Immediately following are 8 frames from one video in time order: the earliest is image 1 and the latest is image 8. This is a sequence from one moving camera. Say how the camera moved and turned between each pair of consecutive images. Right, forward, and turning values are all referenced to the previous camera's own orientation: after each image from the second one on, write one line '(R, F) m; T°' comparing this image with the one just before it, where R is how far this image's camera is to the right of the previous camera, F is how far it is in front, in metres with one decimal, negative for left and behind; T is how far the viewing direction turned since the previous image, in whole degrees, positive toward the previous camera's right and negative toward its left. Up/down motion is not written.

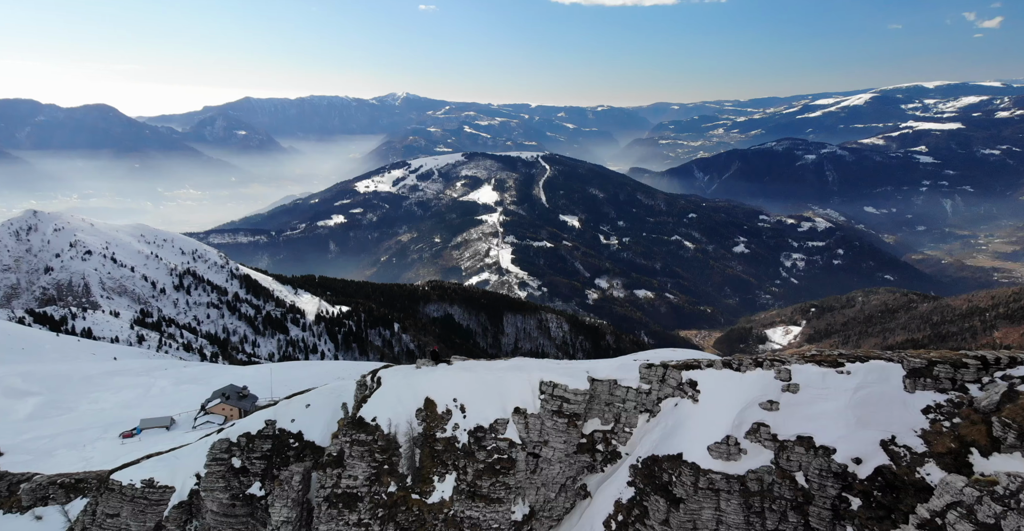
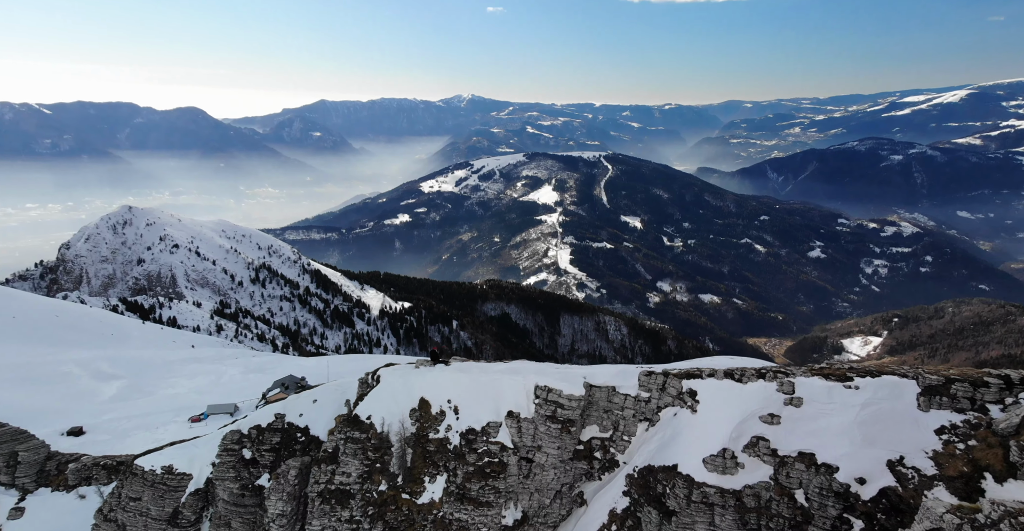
(+3.8, +0.3) m; -5°
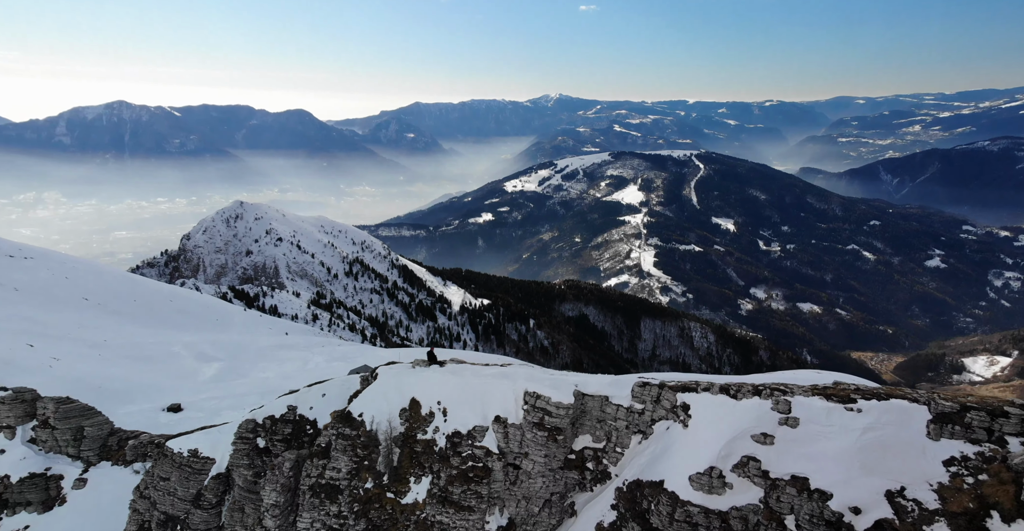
(+5.4, +0.5) m; -7°
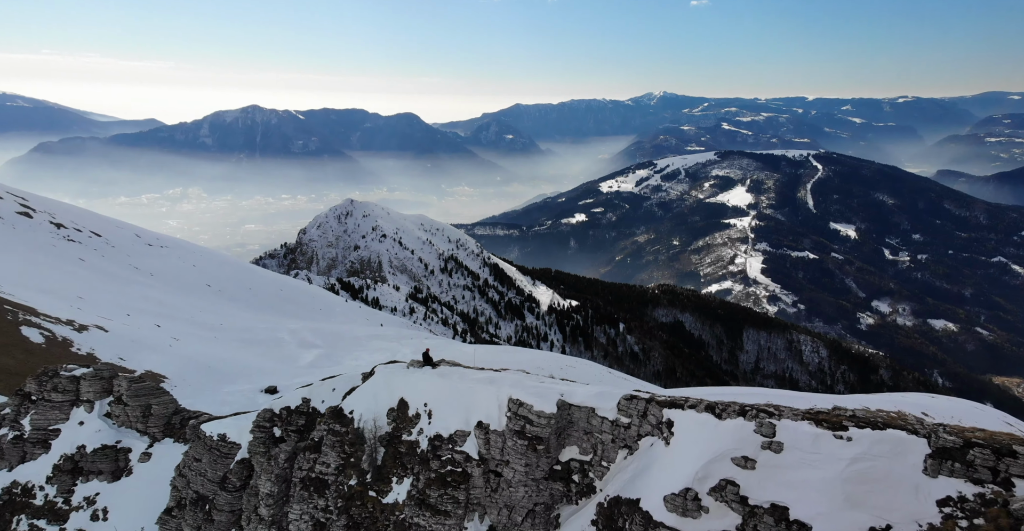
(+6.4, +0.7) m; -8°
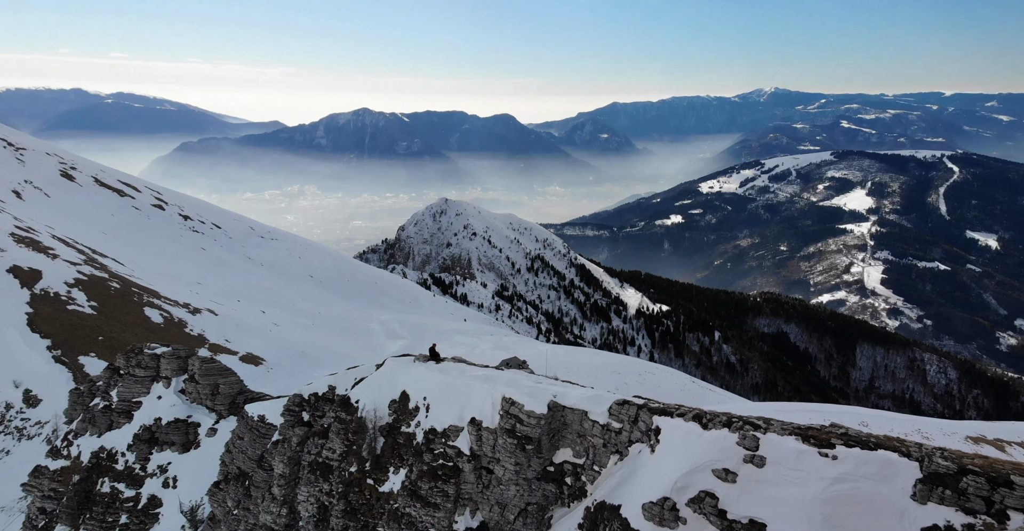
(+5.8, +0.2) m; -8°
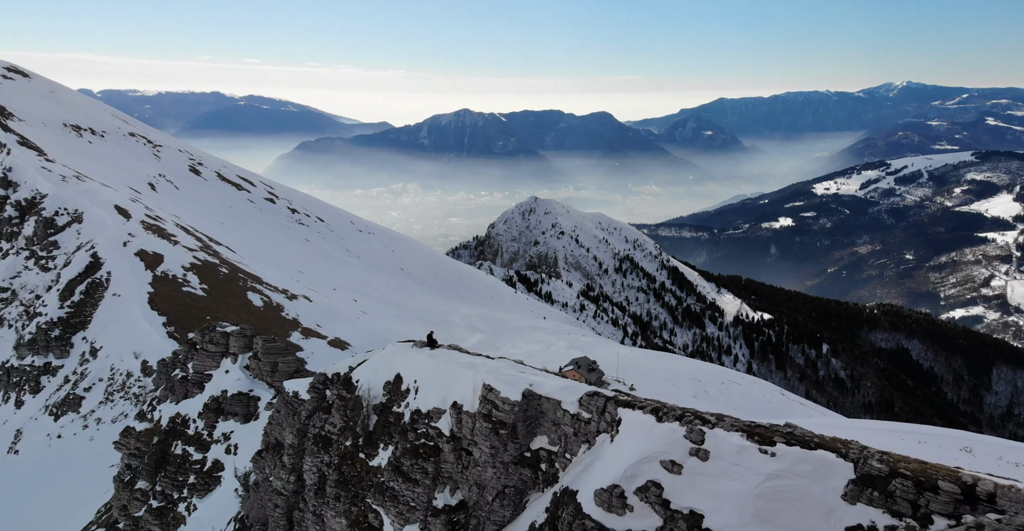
(+7.1, -0.8) m; -9°
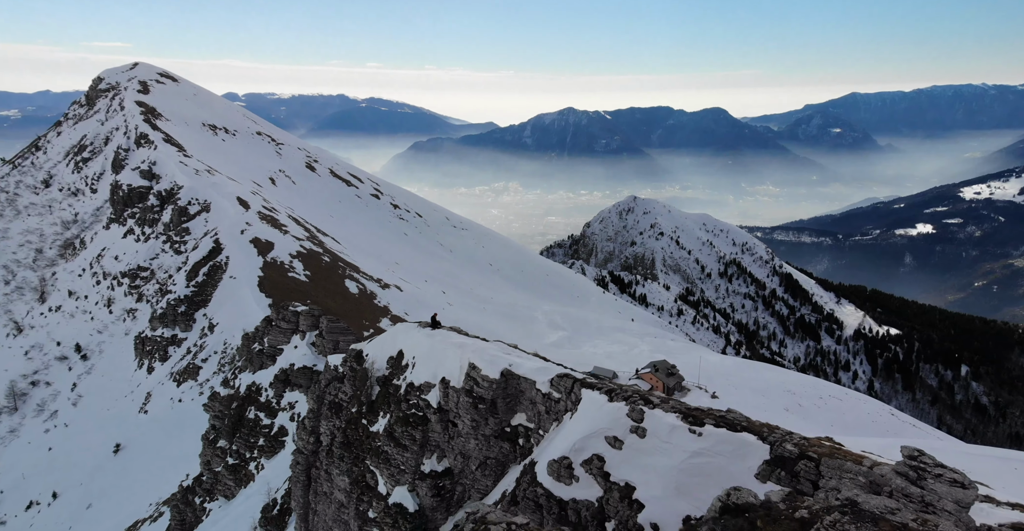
(+8.3, -2.2) m; -9°
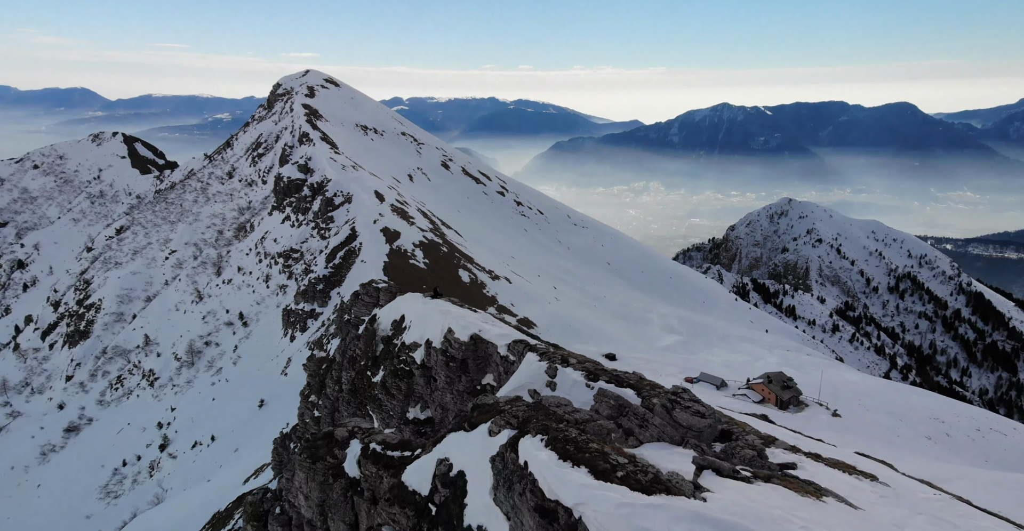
(+13.4, -3.6) m; -13°
